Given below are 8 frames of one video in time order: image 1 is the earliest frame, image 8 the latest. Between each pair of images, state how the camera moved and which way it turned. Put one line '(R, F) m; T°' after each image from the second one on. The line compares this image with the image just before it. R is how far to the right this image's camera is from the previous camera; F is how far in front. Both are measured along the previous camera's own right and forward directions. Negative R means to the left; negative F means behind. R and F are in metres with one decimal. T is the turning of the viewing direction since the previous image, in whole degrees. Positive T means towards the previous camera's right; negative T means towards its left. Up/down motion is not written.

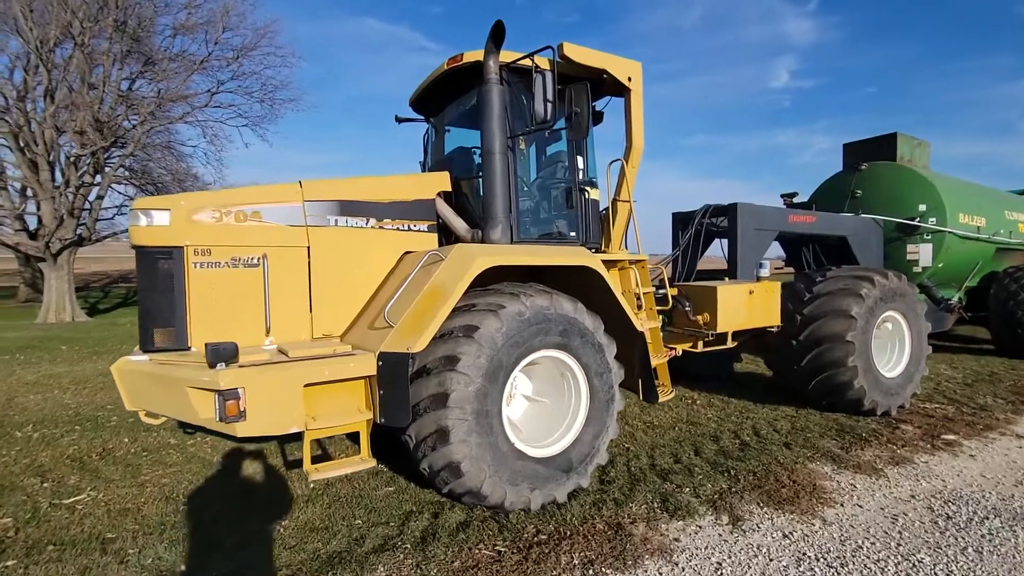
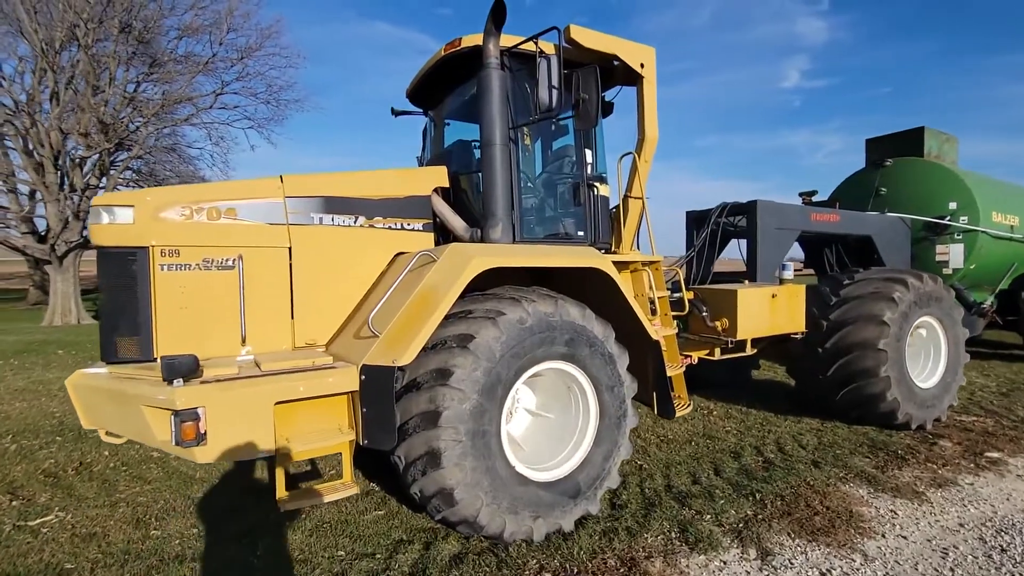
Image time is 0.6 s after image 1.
(0.0, +0.3) m; -1°
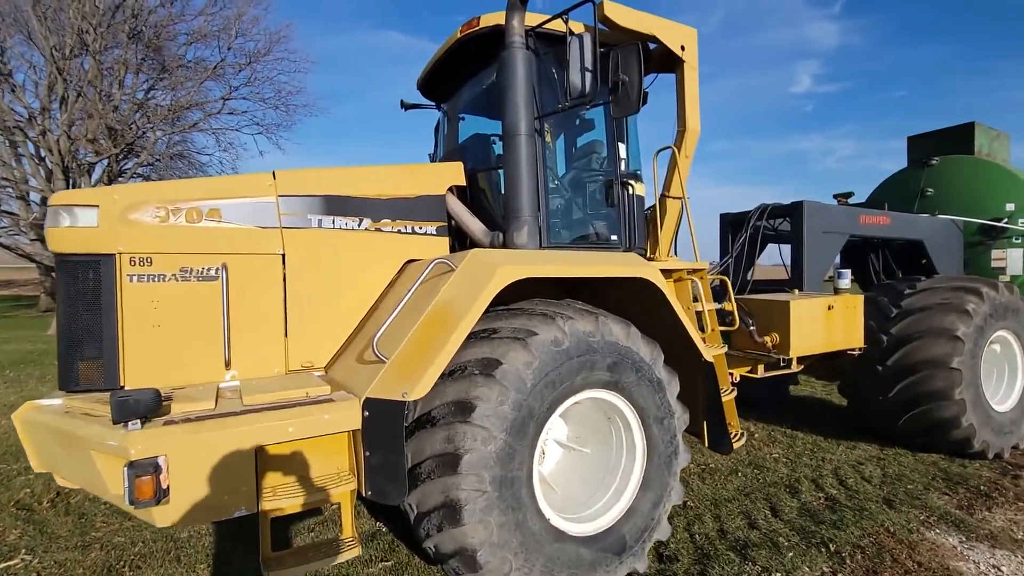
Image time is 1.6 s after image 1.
(-0.1, +0.5) m; -1°
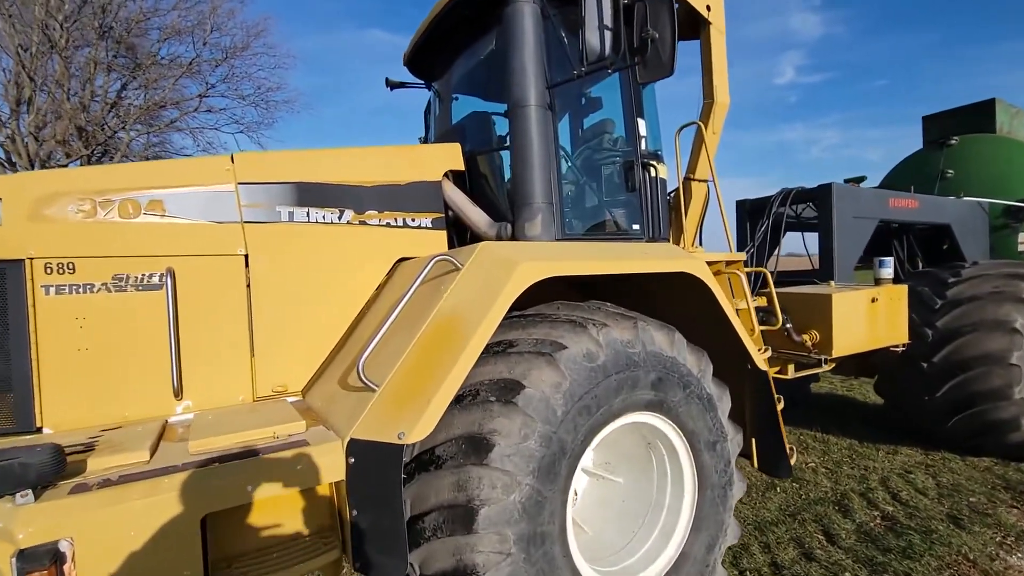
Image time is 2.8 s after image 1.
(-0.1, +0.5) m; +1°
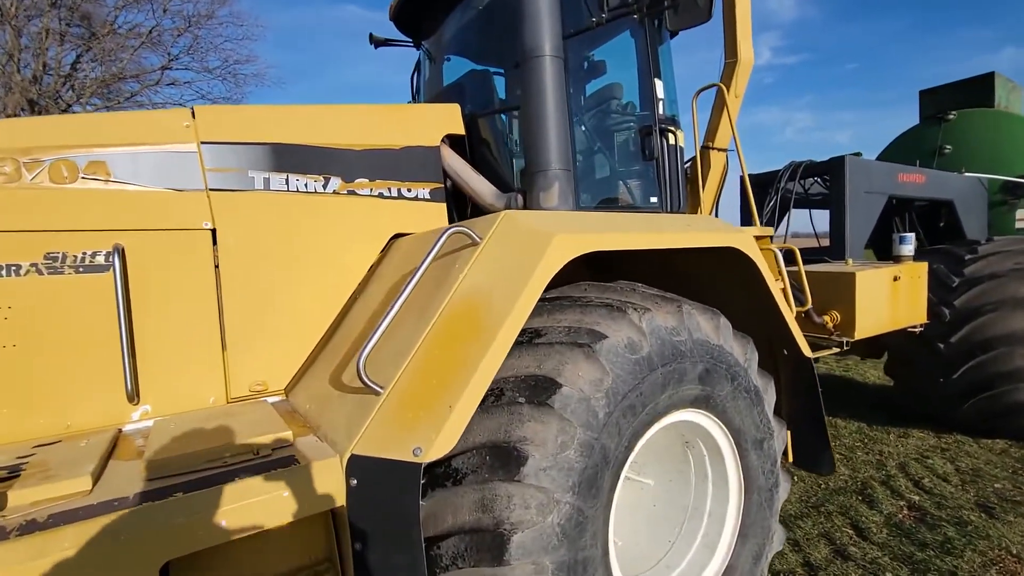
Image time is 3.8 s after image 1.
(-0.2, +0.3) m; +2°
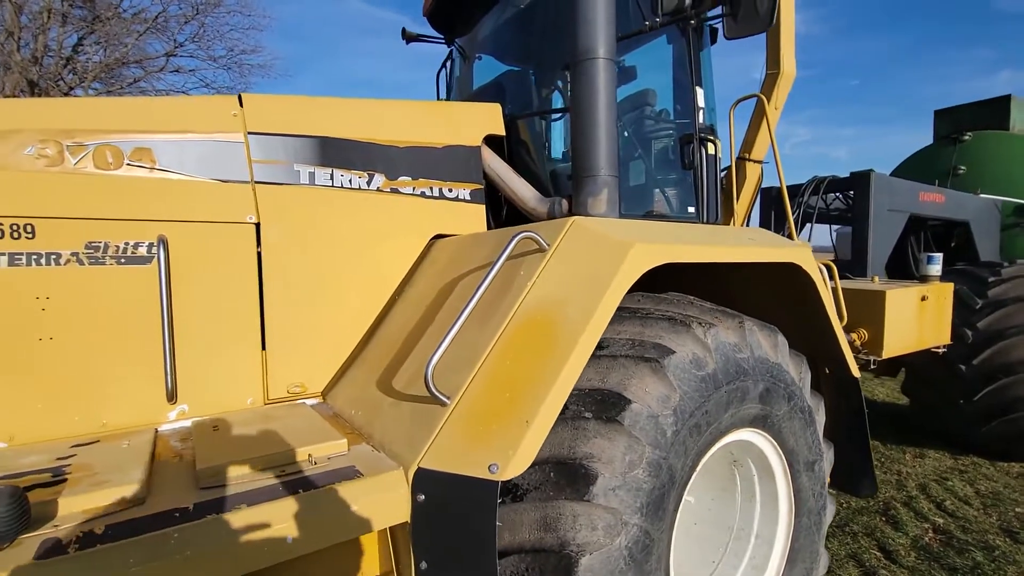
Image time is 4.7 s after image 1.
(-0.2, +0.1) m; +1°
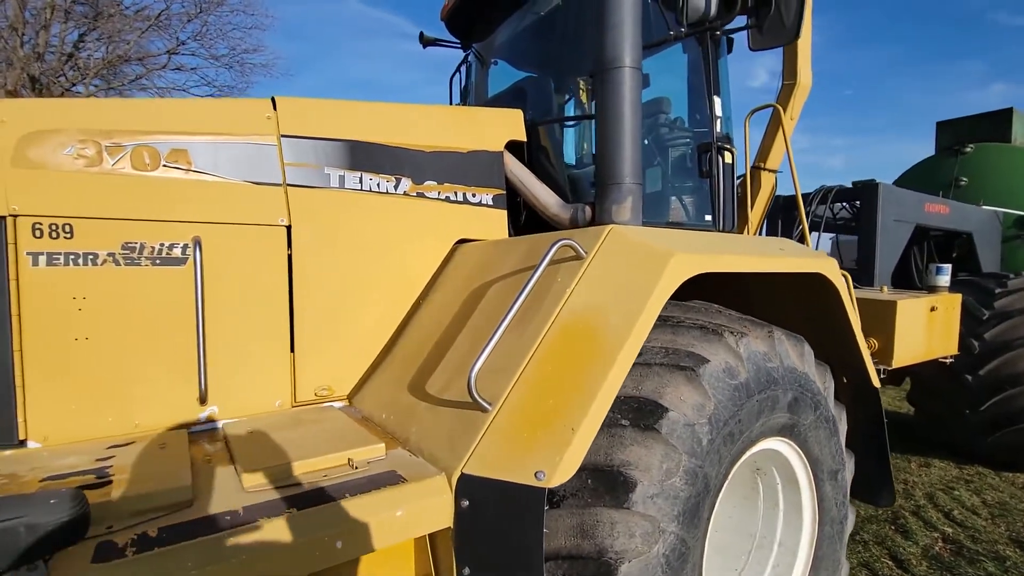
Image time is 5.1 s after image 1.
(-0.1, 0.0) m; 0°
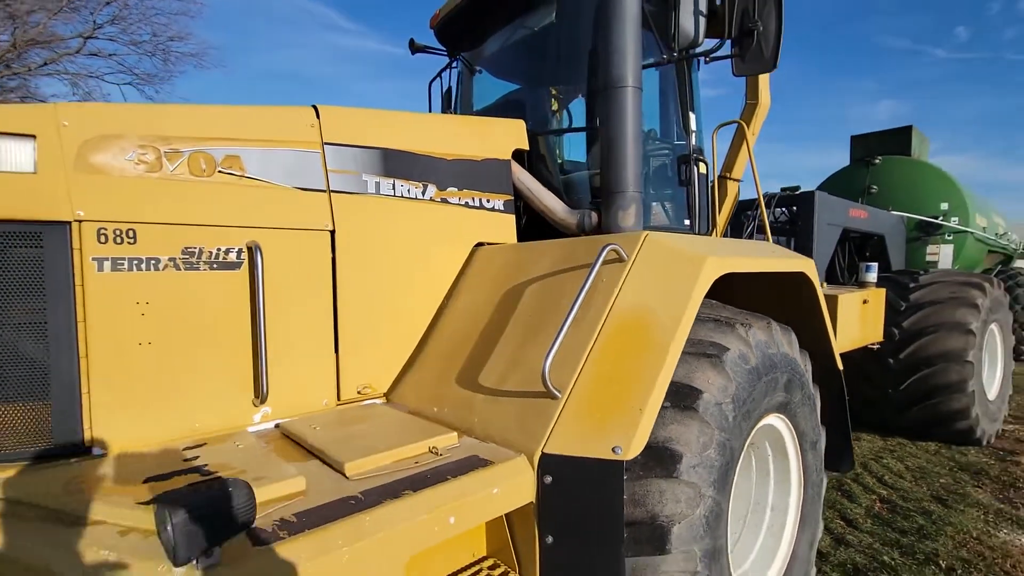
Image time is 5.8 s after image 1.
(-0.4, -0.1) m; +7°
